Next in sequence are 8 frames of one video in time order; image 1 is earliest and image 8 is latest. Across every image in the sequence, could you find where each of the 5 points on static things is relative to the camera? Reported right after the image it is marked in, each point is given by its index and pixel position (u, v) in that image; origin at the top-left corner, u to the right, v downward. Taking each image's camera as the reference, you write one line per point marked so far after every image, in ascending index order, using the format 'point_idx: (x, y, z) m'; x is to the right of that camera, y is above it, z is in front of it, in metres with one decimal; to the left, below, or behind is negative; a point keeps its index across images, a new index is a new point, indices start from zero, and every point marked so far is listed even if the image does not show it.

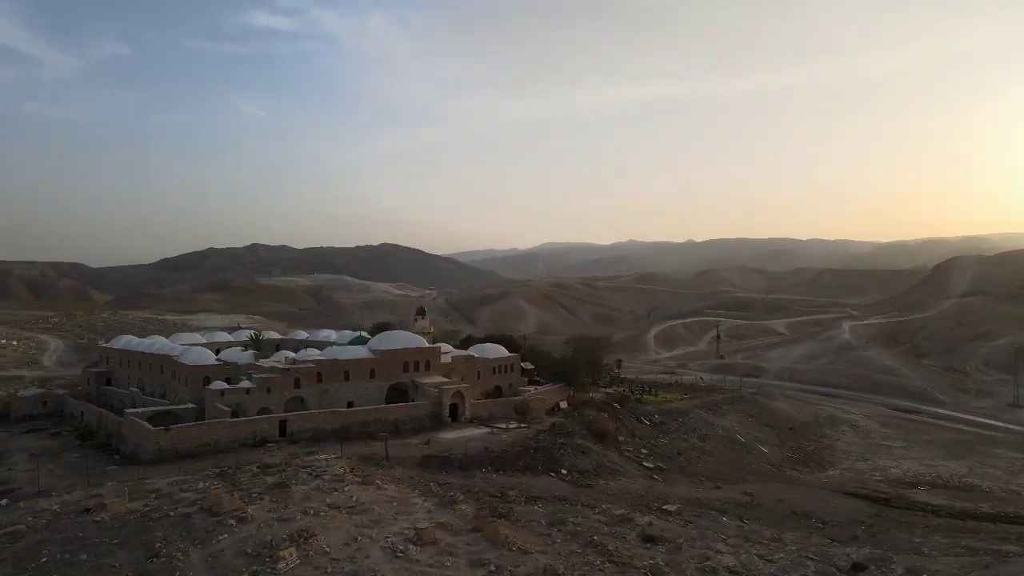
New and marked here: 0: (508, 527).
0: (-0.2, -5.0, +14.2) m
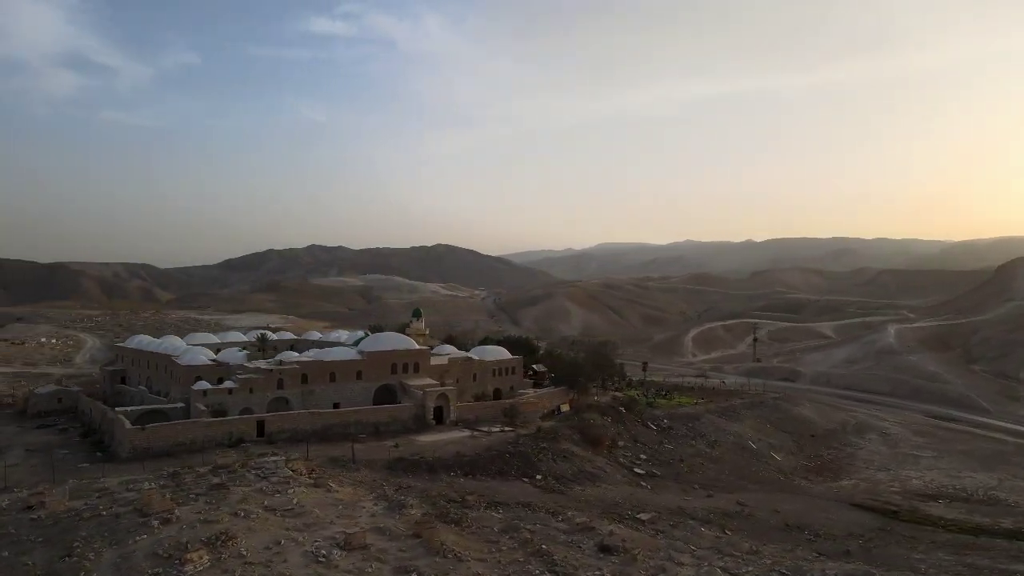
0: (-1.3, -5.0, +13.9) m
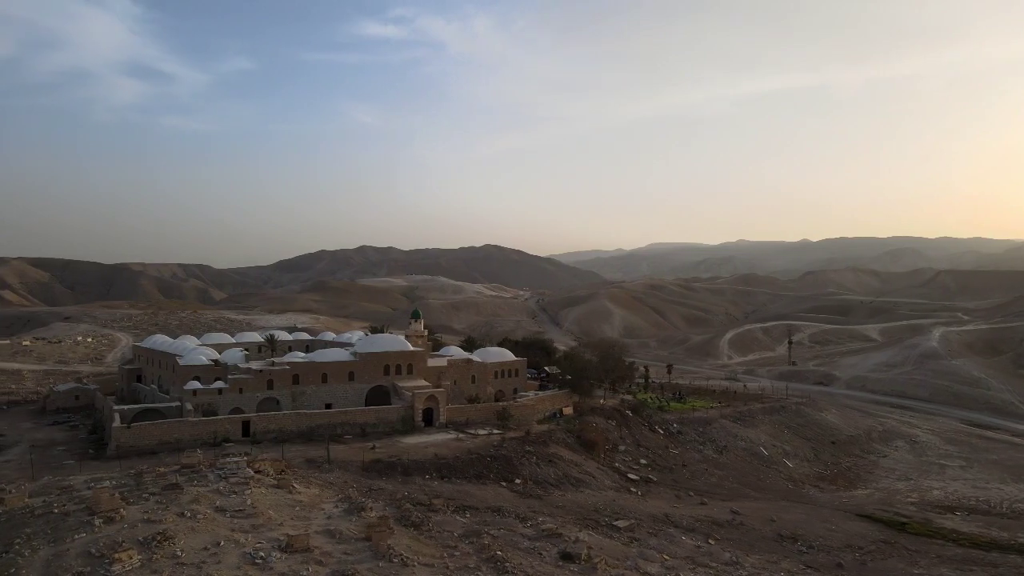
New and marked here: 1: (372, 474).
0: (-2.2, -5.1, +13.8) m
1: (-3.7, -4.9, +17.7) m
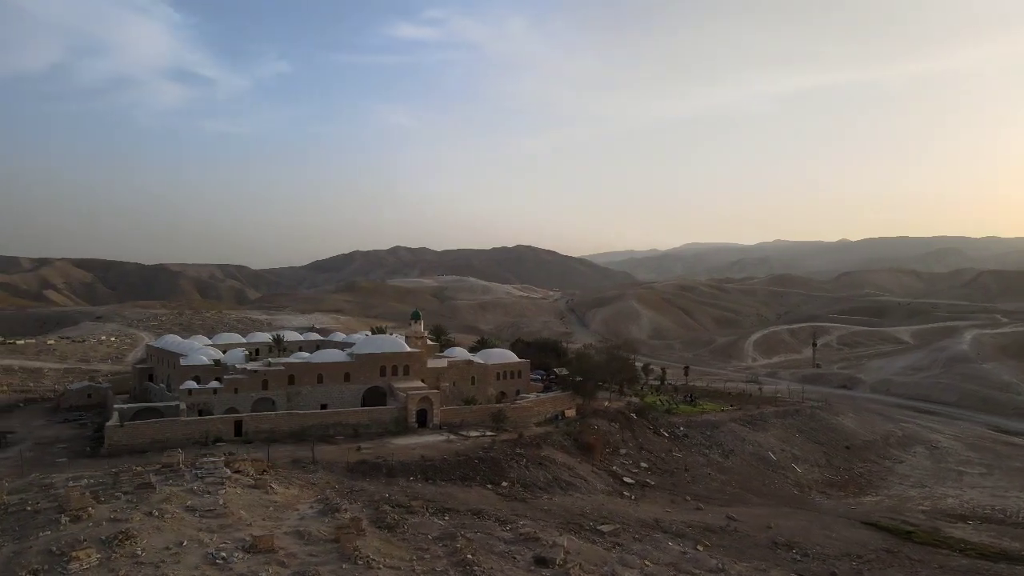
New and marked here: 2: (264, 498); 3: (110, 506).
0: (-2.8, -5.1, +13.8) m
1: (-4.1, -4.9, +17.8) m
2: (-5.3, -4.5, +14.6) m
3: (-7.3, -4.0, +12.4) m
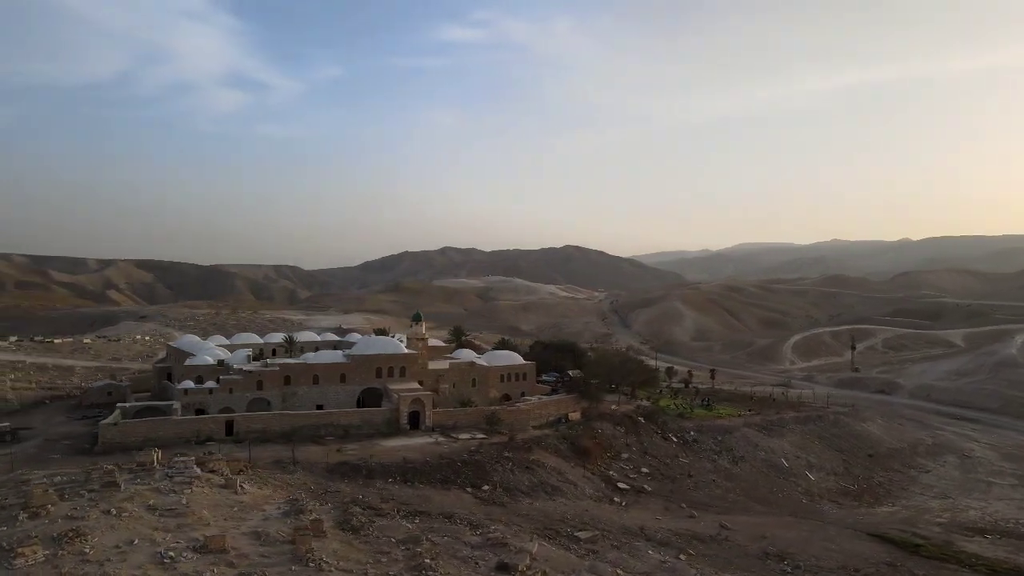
0: (-3.6, -5.2, +13.8) m
1: (-4.7, -4.9, +17.9) m
2: (-6.1, -4.5, +14.7) m
3: (-8.2, -4.0, +12.7) m
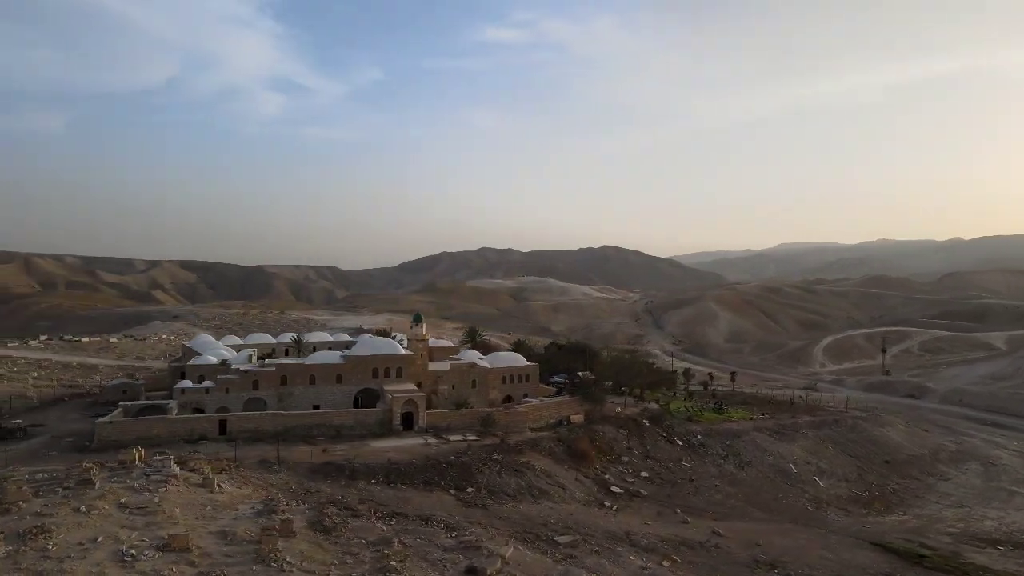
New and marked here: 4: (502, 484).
0: (-4.2, -5.2, +13.9) m
1: (-5.2, -5.0, +18.0) m
2: (-6.7, -4.6, +14.9) m
3: (-8.9, -4.0, +13.0) m
4: (-0.3, -5.7, +19.6) m
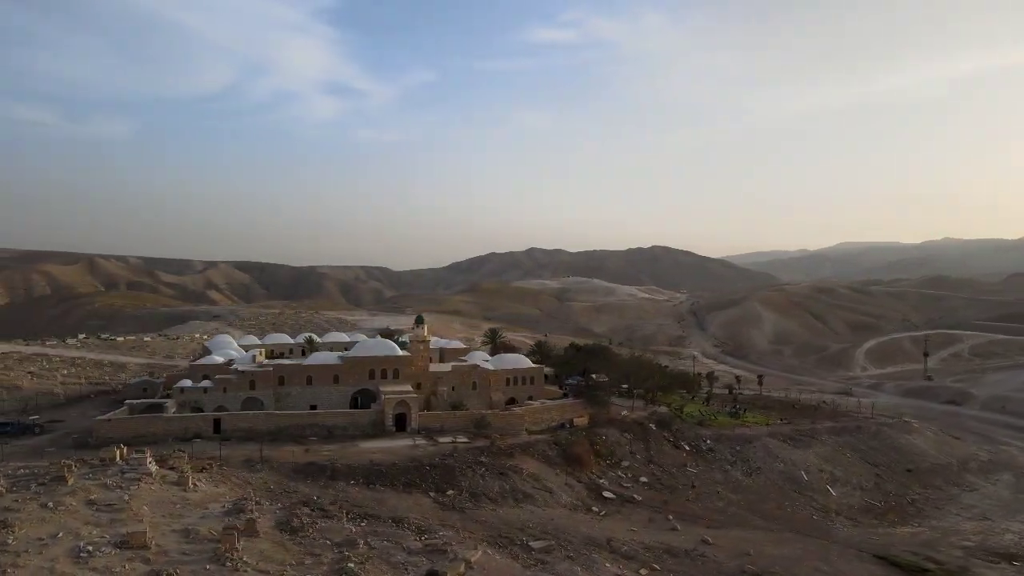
0: (-5.1, -5.3, +14.1) m
1: (-5.7, -5.0, +18.2) m
2: (-7.4, -4.6, +15.2) m
3: (-9.8, -4.1, +13.4) m
4: (-0.8, -5.7, +19.5) m
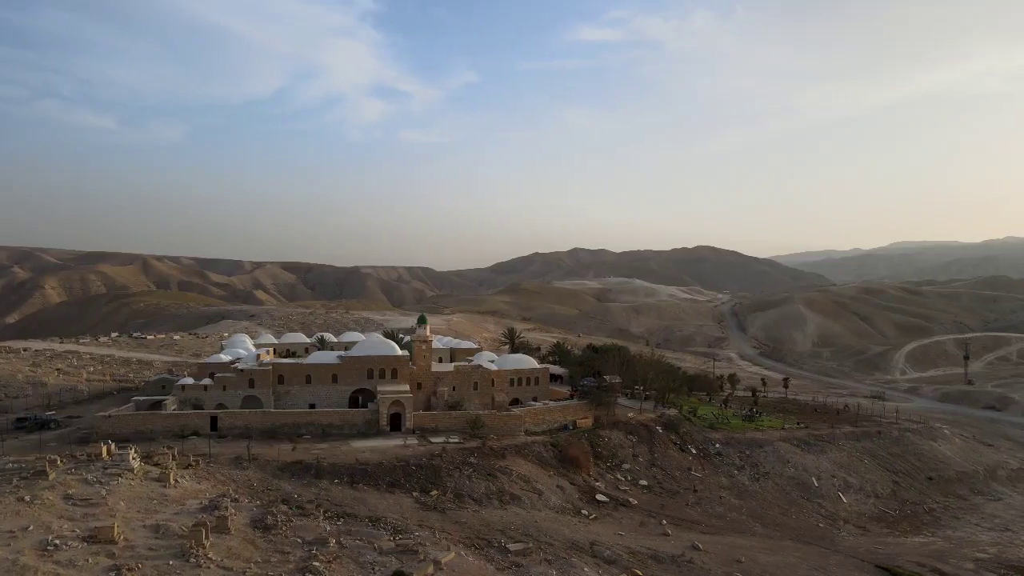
0: (-5.8, -5.3, +14.3) m
1: (-6.2, -5.0, +18.4) m
2: (-8.1, -4.6, +15.5) m
3: (-10.5, -4.1, +13.9) m
4: (-1.2, -5.7, +19.5) m
